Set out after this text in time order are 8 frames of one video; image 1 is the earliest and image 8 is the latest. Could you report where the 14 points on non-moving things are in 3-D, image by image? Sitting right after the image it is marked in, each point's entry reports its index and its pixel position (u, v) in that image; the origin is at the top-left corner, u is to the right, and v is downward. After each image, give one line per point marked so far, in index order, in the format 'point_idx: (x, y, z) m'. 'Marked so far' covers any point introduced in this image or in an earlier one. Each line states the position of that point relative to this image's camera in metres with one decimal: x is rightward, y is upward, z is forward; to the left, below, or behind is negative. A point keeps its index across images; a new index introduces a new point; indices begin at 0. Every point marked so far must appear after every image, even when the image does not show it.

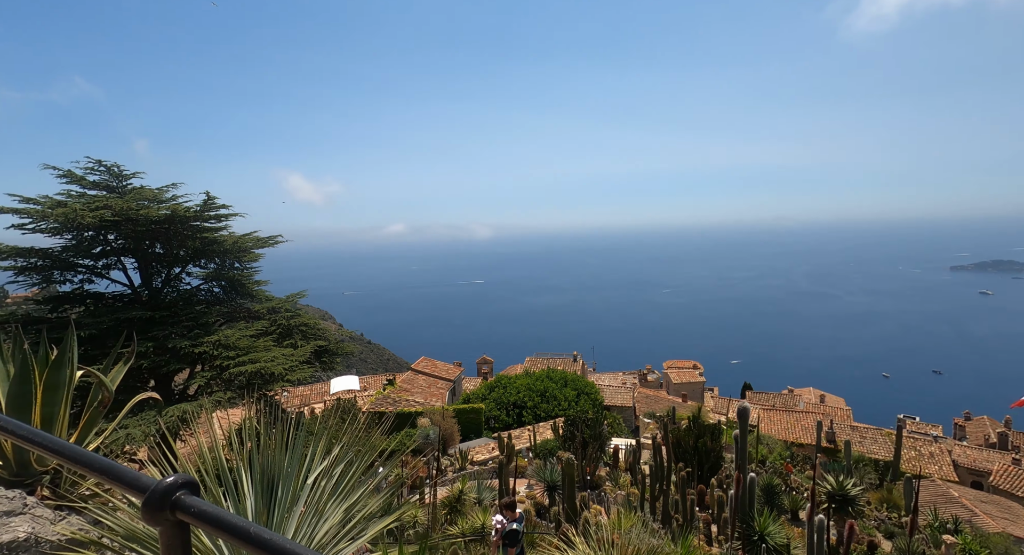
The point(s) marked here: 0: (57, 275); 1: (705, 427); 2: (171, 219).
0: (-11.2, +0.1, +12.2) m
1: (+4.2, -3.3, +11.0) m
2: (-8.7, +1.5, +12.7) m
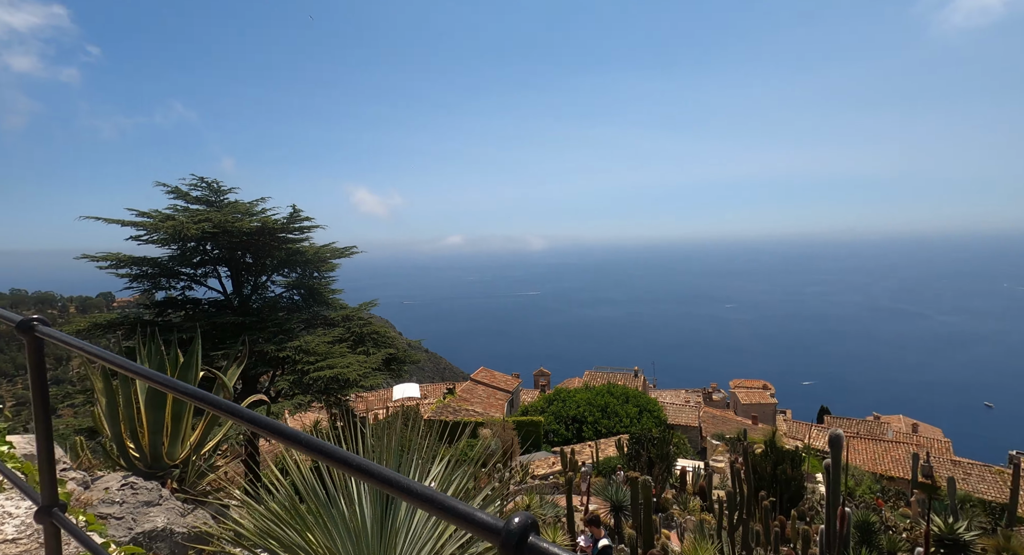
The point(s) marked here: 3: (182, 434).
0: (-9.4, -0.1, +13.4) m
1: (+5.7, -3.7, +10.3) m
2: (-6.9, +1.3, +13.7) m
3: (-2.2, -1.1, +3.3) m
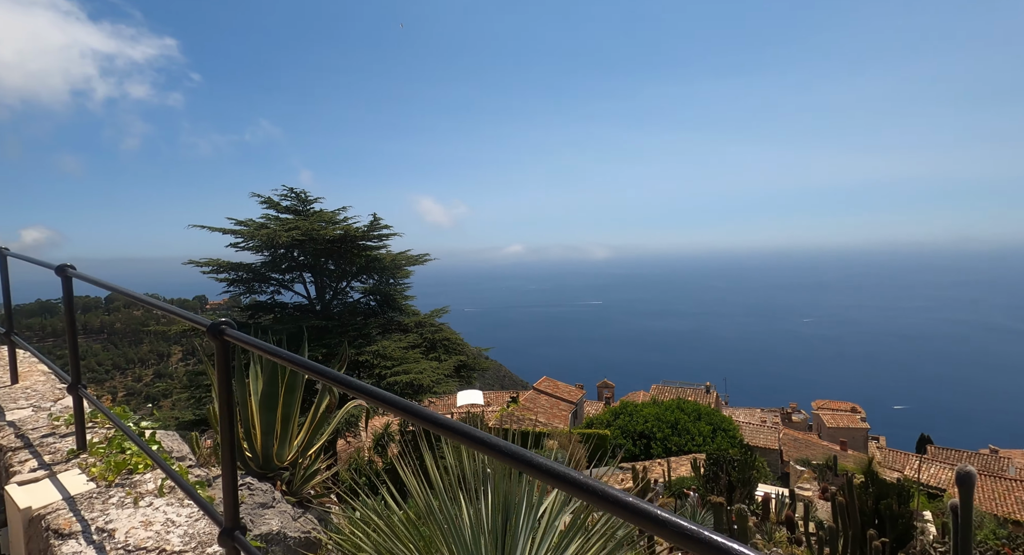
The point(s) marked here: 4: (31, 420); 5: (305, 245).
0: (-7.4, -0.3, +14.3) m
1: (+7.2, -4.0, +9.3) m
2: (-4.8, +1.1, +14.3) m
3: (-1.5, -1.1, +3.4) m
4: (-1.9, -0.6, +2.0) m
5: (-5.7, +0.9, +13.7) m
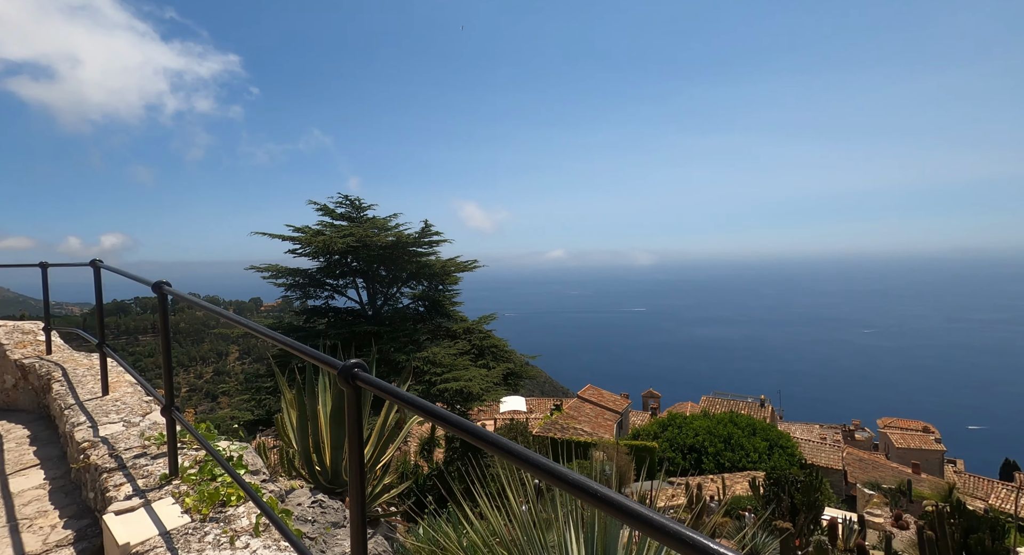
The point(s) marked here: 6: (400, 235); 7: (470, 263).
0: (-6.0, -0.4, +14.7) m
1: (+8.1, -4.2, +8.5) m
2: (-3.4, +1.0, +14.5) m
3: (-1.0, -1.2, +3.3) m
4: (-1.5, -0.6, +1.9) m
5: (-4.3, +0.7, +14.0) m
6: (-3.2, +1.2, +14.2) m
7: (-1.3, +0.5, +15.7) m
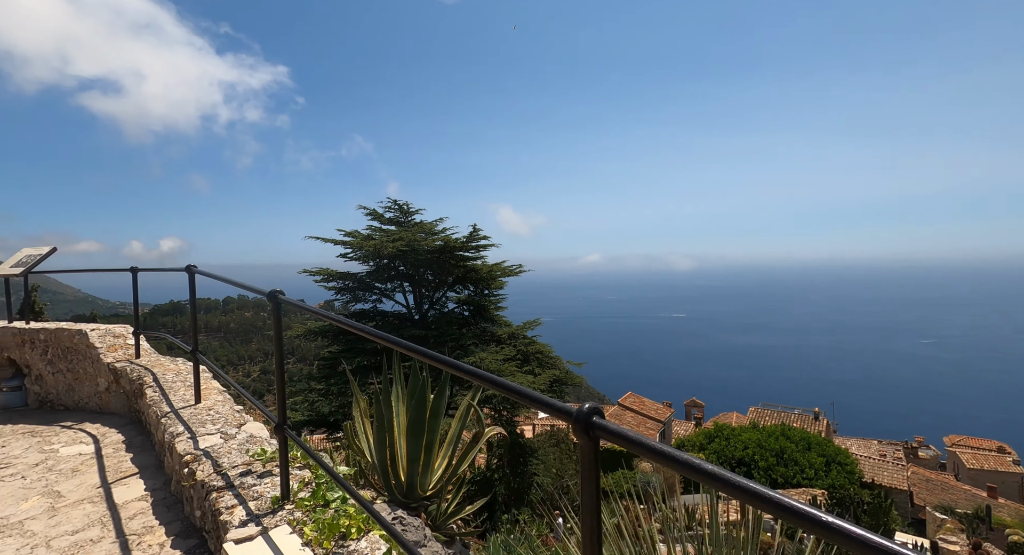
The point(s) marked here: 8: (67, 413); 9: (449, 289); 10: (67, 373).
0: (-4.6, -0.5, +14.9) m
1: (+9.0, -4.3, +7.6) m
2: (-2.0, +0.8, +14.5) m
3: (-0.5, -1.2, +3.2) m
4: (-1.1, -0.6, +1.9) m
5: (-3.0, +0.6, +14.1) m
6: (-1.8, +1.1, +14.3) m
7: (+0.1, +0.3, +15.6) m
8: (-2.8, -0.9, +3.1) m
9: (-2.0, -0.4, +15.4) m
10: (-2.9, -0.6, +3.2) m
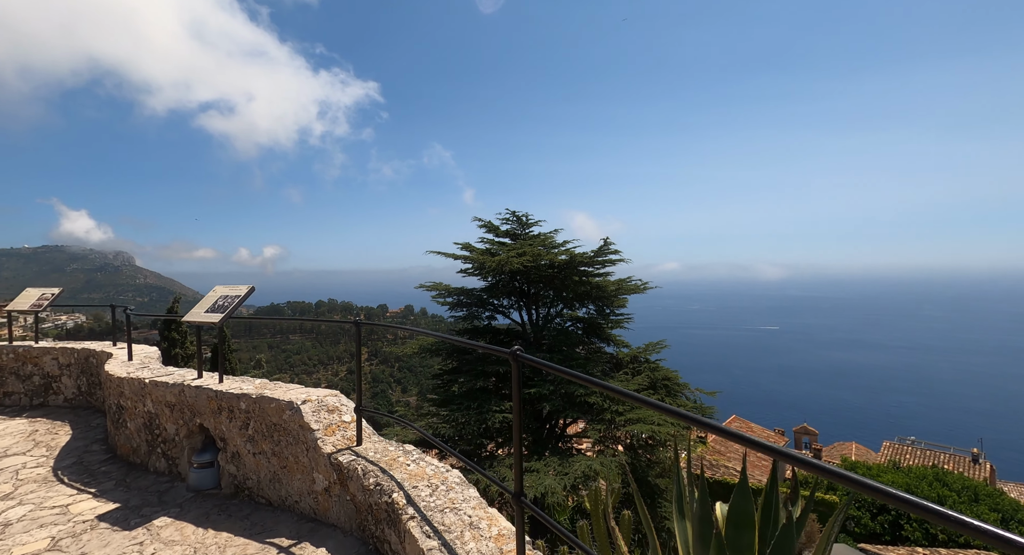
0: (-1.0, -1.0, +14.3) m
1: (+11.1, -4.8, +4.9) m
2: (+1.5, +0.3, +13.5) m
3: (+1.1, -1.5, +2.1) m
4: (+0.3, -0.9, +0.9) m
5: (+0.4, +0.1, +13.3) m
6: (+1.6, +0.6, +13.3) m
7: (+3.7, -0.2, +14.2) m
8: (-1.1, -1.1, +2.3) m
9: (+1.6, -0.9, +14.4) m
10: (-1.2, -0.9, +2.4) m
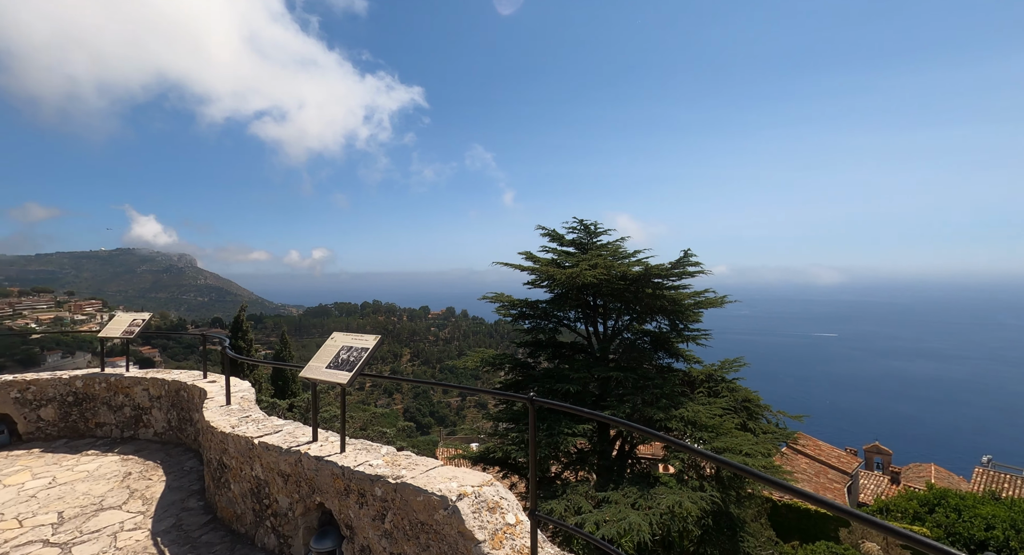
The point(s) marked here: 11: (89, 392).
0: (+0.8, -1.3, +13.8) m
1: (+12.1, -5.1, +3.3) m
2: (+3.3, 0.0, +12.8) m
3: (+1.9, -1.8, +1.4) m
4: (+1.0, -1.2, +0.3) m
5: (+2.2, -0.2, +12.6) m
6: (+3.4, +0.3, +12.5) m
7: (+5.6, -0.5, +13.3) m
8: (-0.3, -1.4, +1.8) m
9: (+3.5, -1.2, +13.6) m
10: (-0.4, -1.1, +1.9) m
11: (-3.8, -1.0, +4.5) m
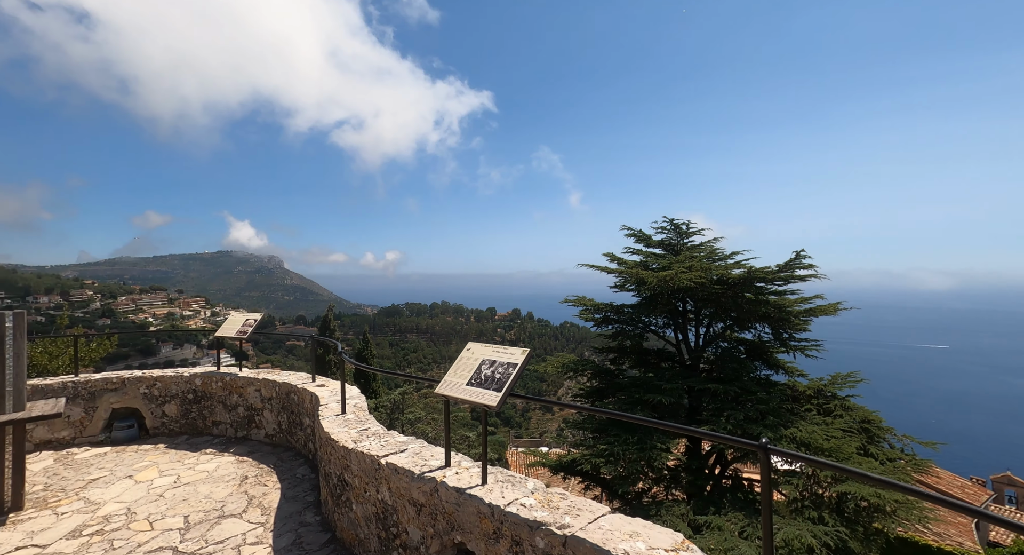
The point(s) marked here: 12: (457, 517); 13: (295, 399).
0: (+3.1, -1.4, +13.1) m
1: (+12.8, -5.2, +1.2) m
2: (+5.4, -0.1, +11.8) m
3: (+2.4, -1.8, +0.7) m
4: (+1.4, -1.2, -0.3) m
5: (+4.3, -0.3, +11.8) m
6: (+5.4, +0.2, +11.5) m
7: (+7.7, -0.7, +12.0) m
8: (+0.3, -1.4, +1.4) m
9: (+5.7, -1.3, +12.6) m
10: (+0.3, -1.1, +1.6) m
11: (-2.8, -1.0, +4.5) m
12: (-0.2, -1.0, +2.0) m
13: (-1.8, -1.0, +4.1) m
